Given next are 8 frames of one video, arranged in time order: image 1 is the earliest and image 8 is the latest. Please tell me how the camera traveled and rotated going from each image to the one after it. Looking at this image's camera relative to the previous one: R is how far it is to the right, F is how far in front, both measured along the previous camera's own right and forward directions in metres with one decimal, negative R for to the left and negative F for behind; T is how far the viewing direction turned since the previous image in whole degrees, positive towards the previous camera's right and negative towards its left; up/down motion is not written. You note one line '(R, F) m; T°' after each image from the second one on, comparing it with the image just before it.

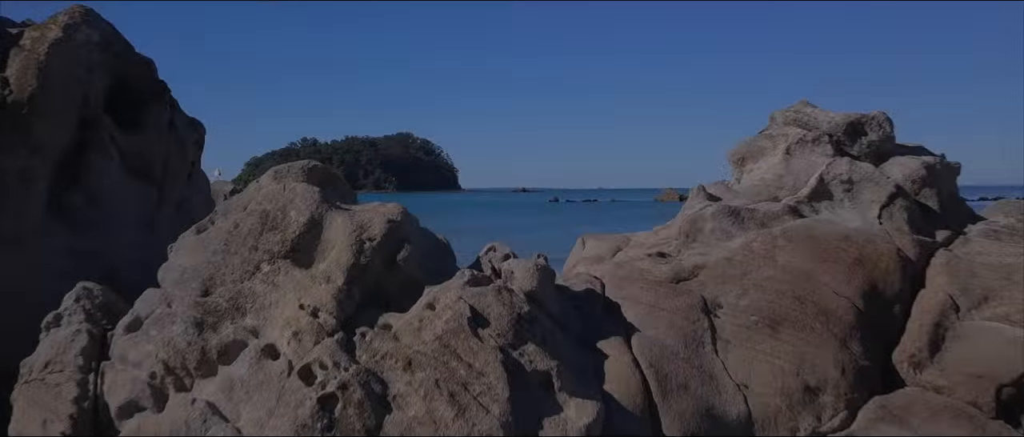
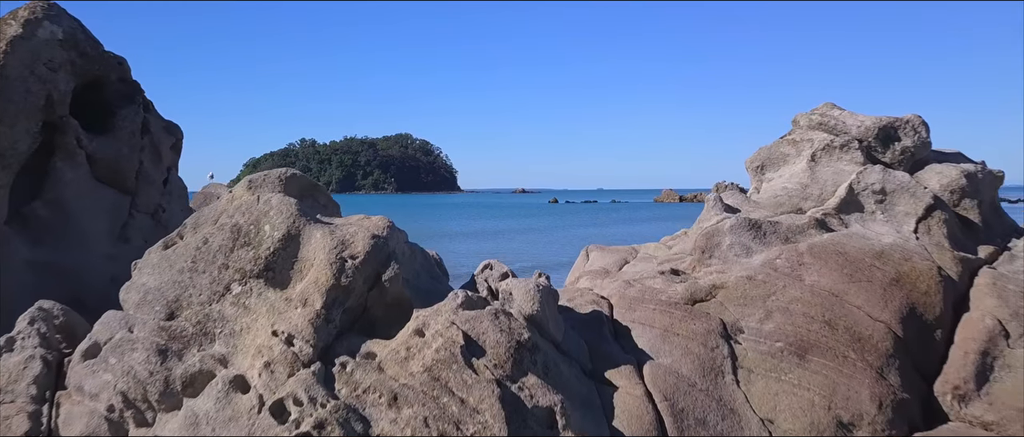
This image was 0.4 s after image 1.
(0.0, +0.5) m; 0°
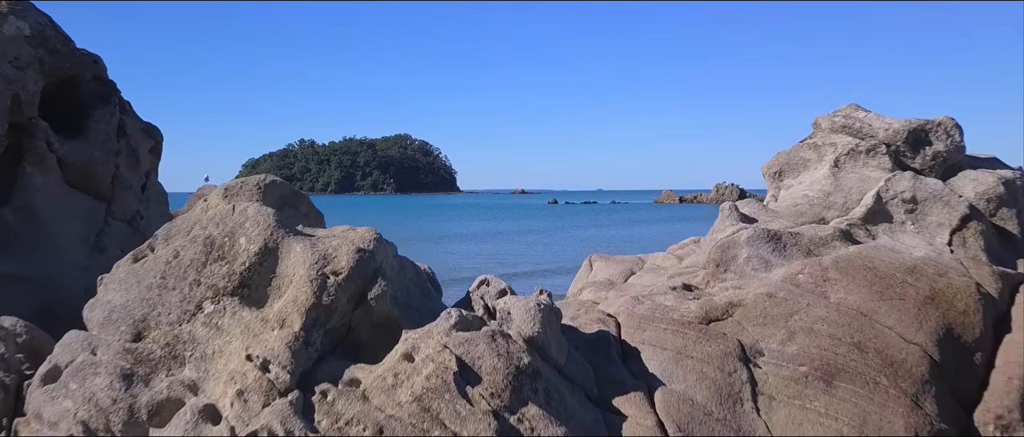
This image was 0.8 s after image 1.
(0.0, +0.4) m; 0°
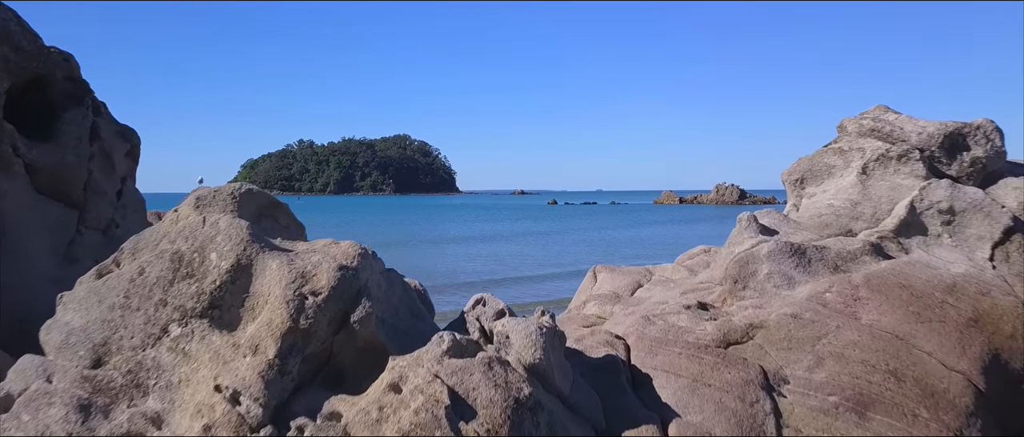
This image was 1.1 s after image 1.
(0.0, +0.4) m; 0°
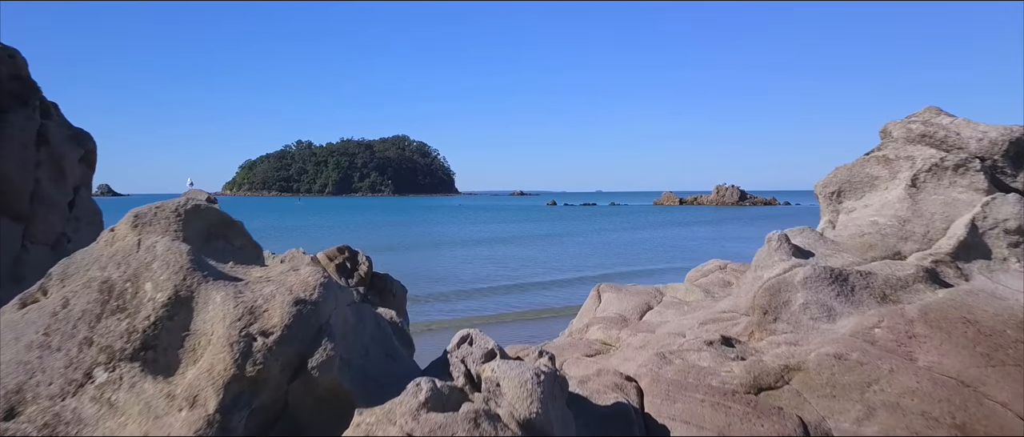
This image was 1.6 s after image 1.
(0.0, +0.6) m; 0°
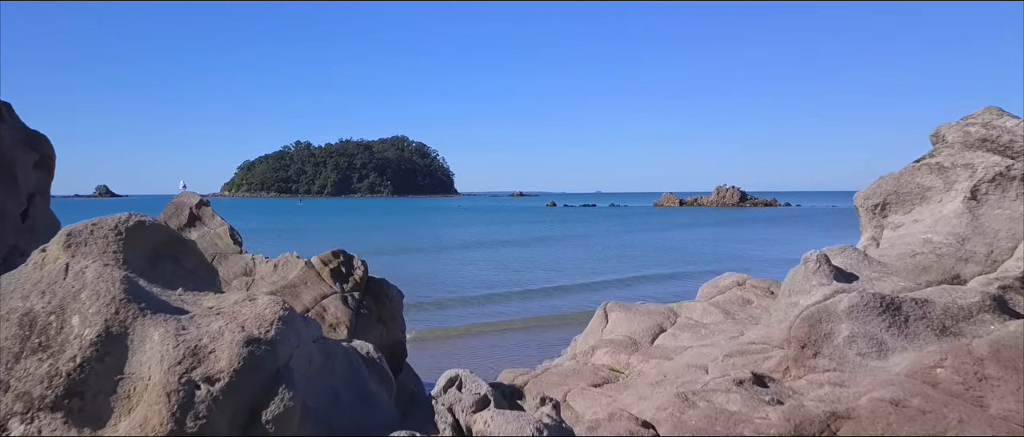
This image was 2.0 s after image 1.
(0.0, +0.5) m; 0°
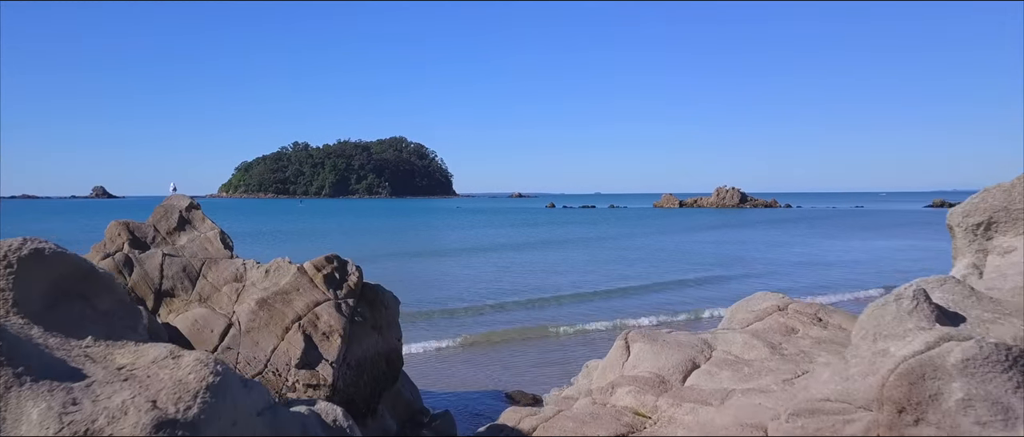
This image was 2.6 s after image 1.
(0.0, +0.7) m; 0°
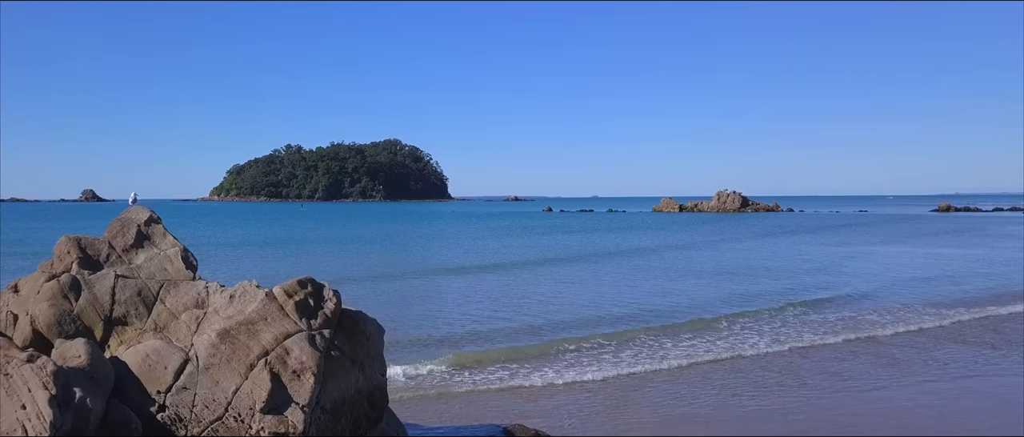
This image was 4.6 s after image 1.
(-0.1, +2.4) m; 0°
